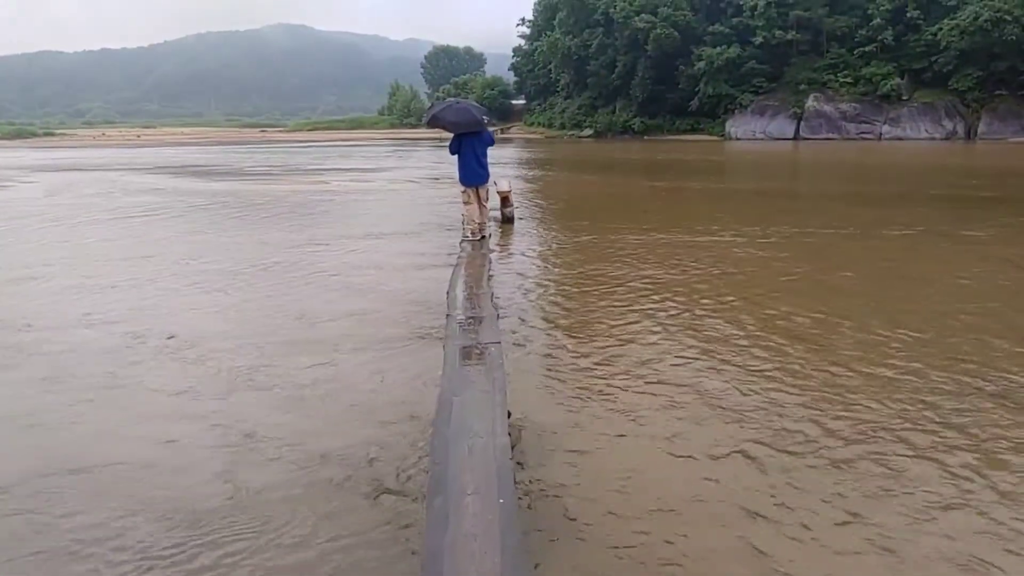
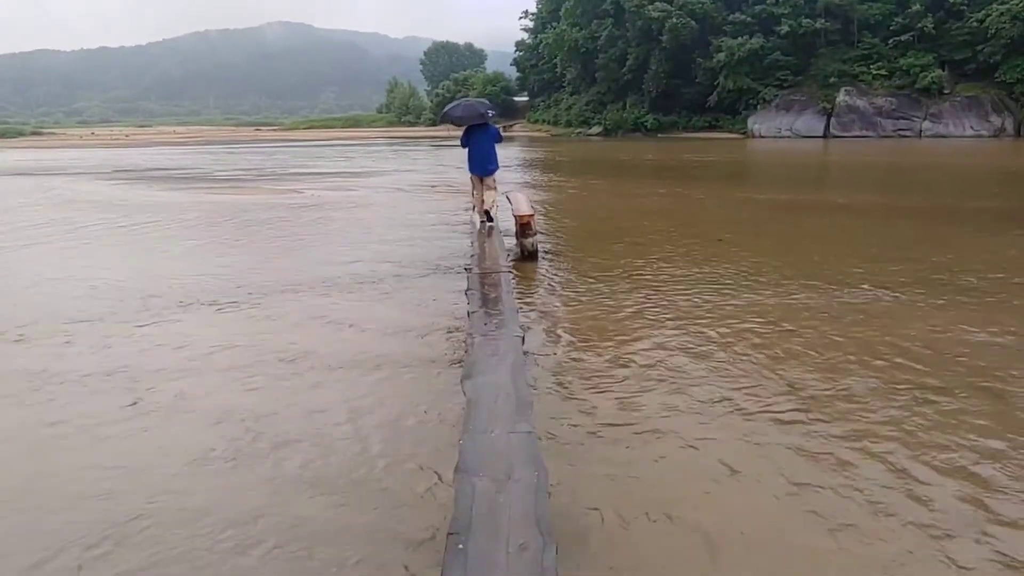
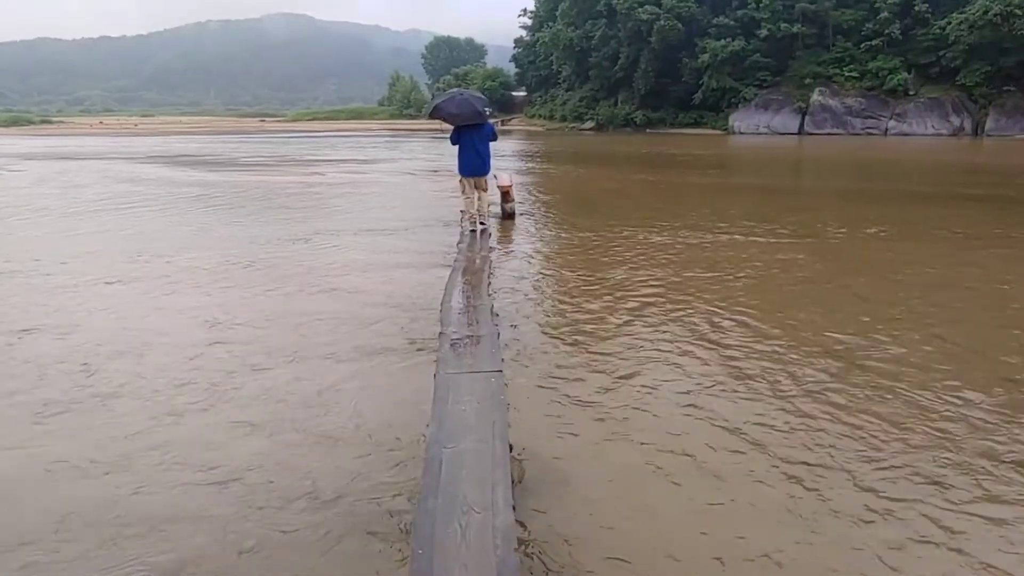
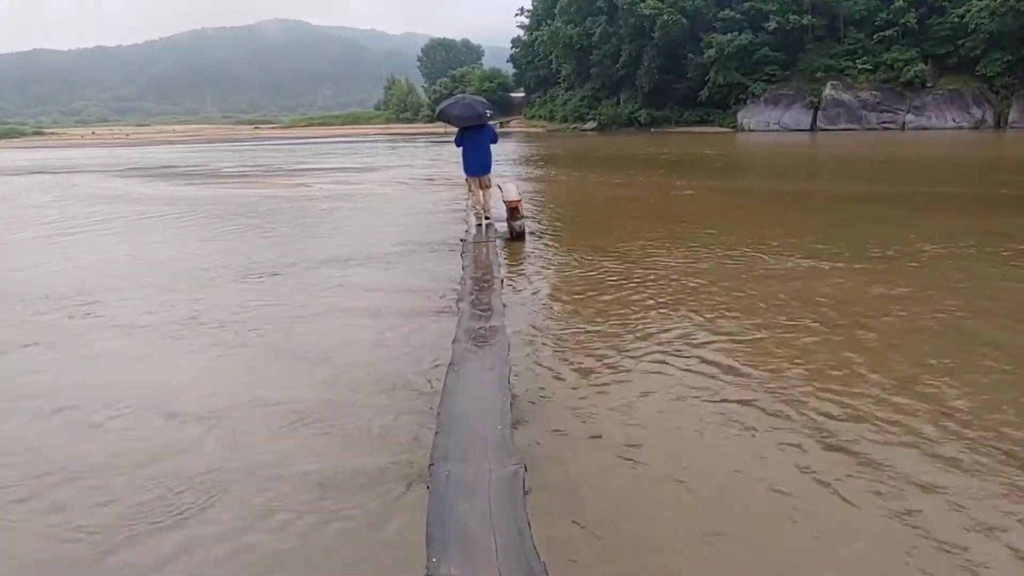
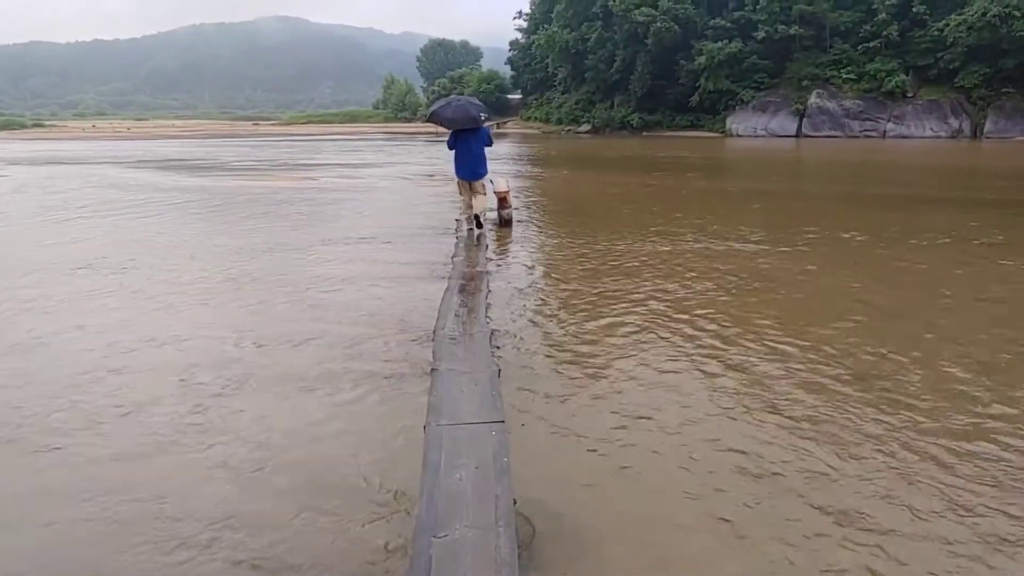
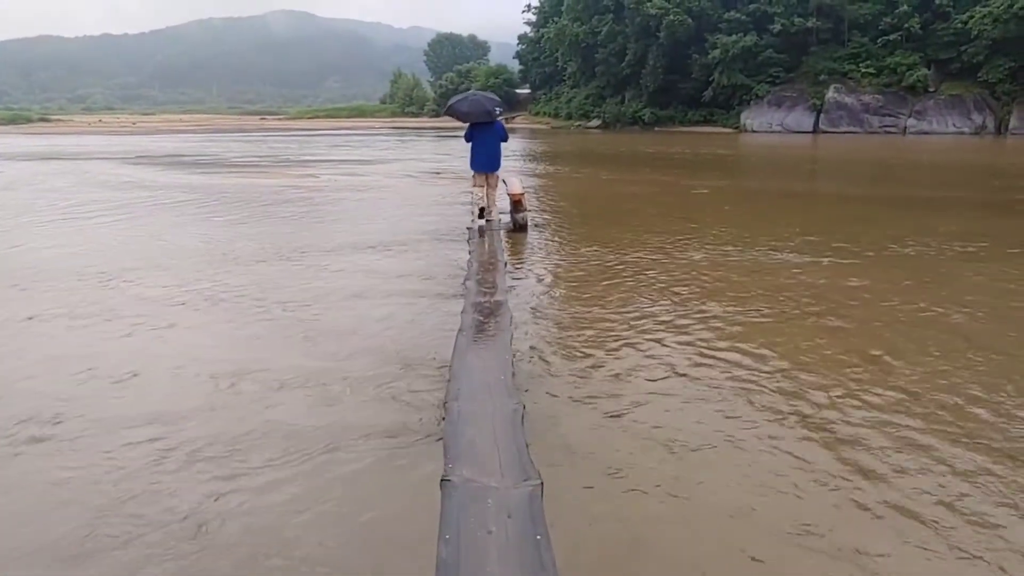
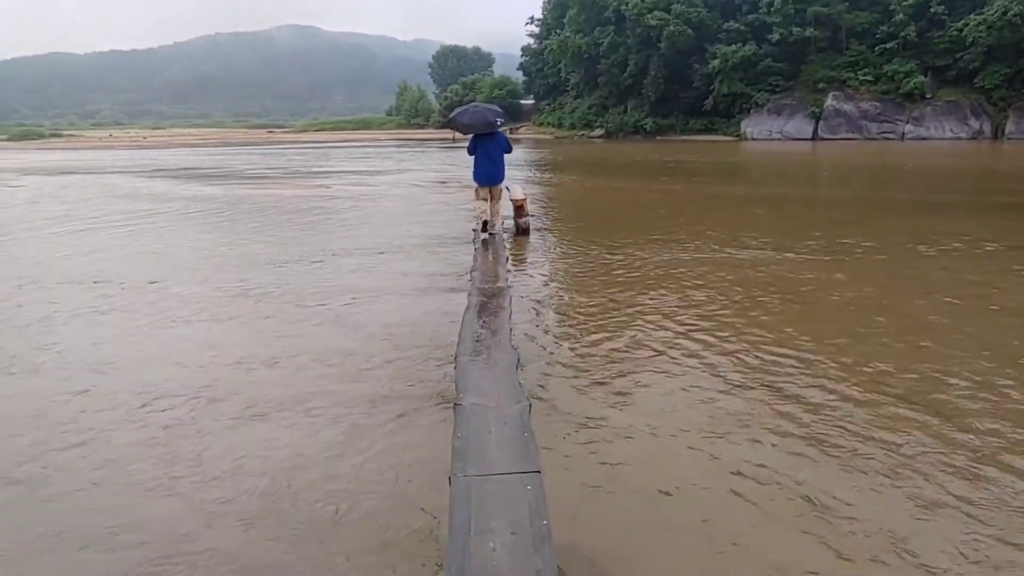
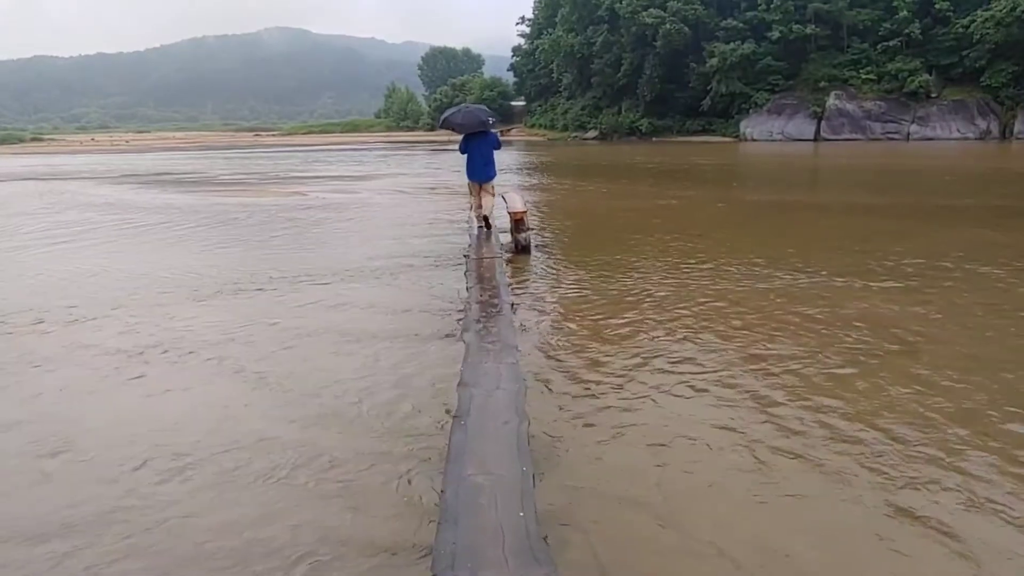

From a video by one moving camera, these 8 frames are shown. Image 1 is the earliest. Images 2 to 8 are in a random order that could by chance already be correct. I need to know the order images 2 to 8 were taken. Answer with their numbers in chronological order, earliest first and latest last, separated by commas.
3, 5, 7, 6, 4, 8, 2
